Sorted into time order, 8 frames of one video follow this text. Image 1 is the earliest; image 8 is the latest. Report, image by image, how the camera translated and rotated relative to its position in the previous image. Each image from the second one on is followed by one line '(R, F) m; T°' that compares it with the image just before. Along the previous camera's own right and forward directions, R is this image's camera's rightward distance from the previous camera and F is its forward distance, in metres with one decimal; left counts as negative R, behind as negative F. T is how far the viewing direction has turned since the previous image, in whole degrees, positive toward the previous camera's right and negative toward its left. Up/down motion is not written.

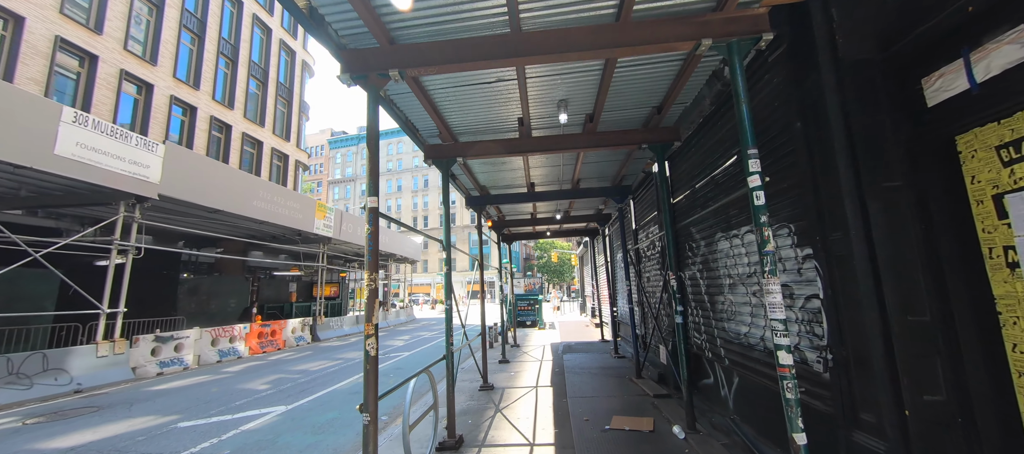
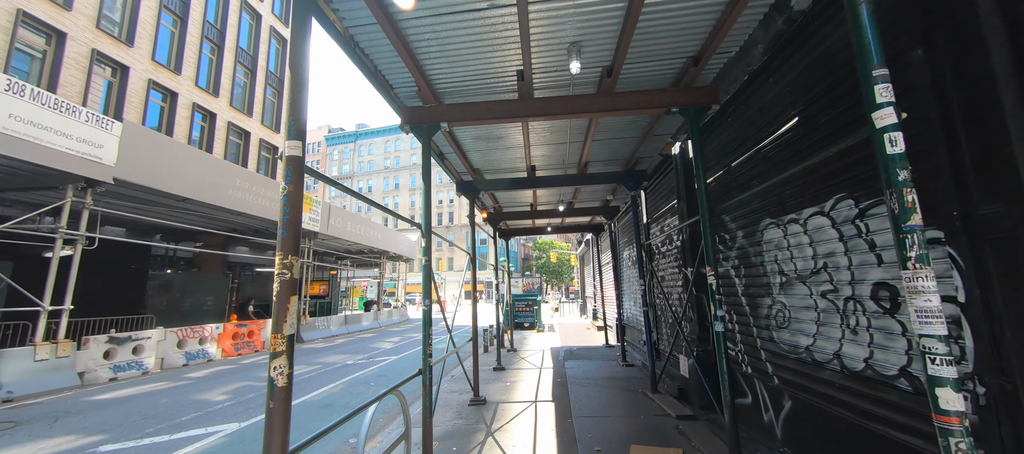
(0.0, +0.9) m; 0°
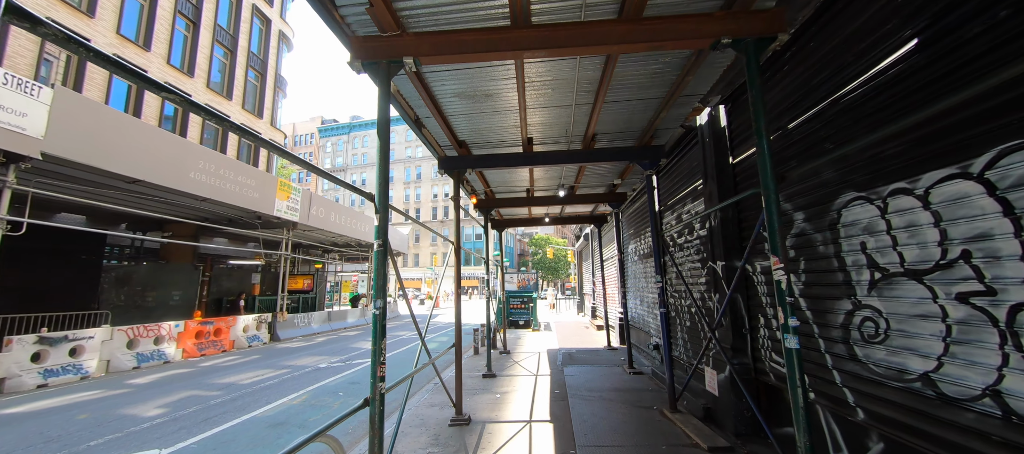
(+0.1, +1.0) m; +1°
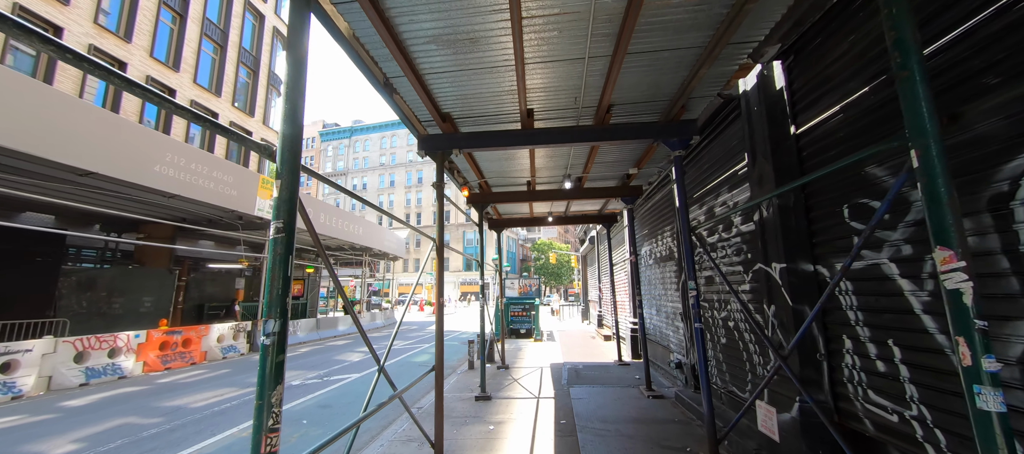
(+0.1, +1.0) m; 0°
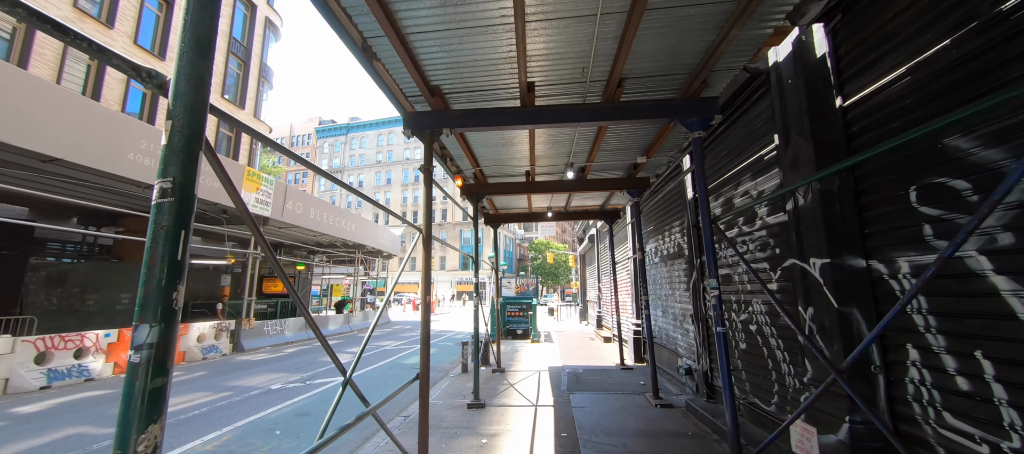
(0.0, +0.5) m; 0°
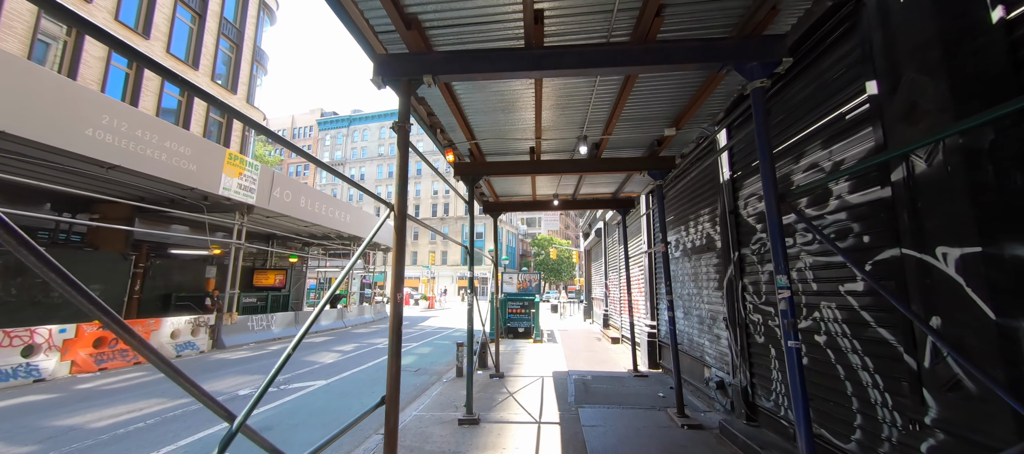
(0.0, +0.9) m; 0°
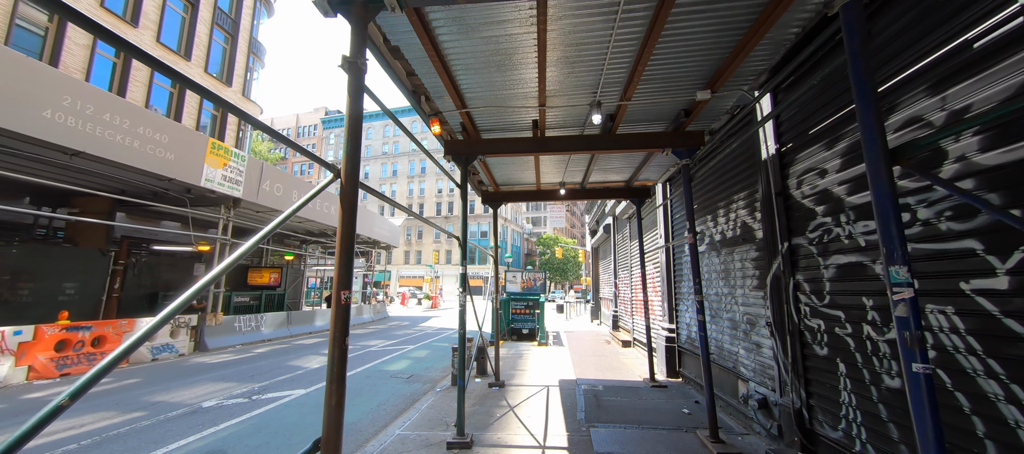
(+0.1, +0.8) m; -1°
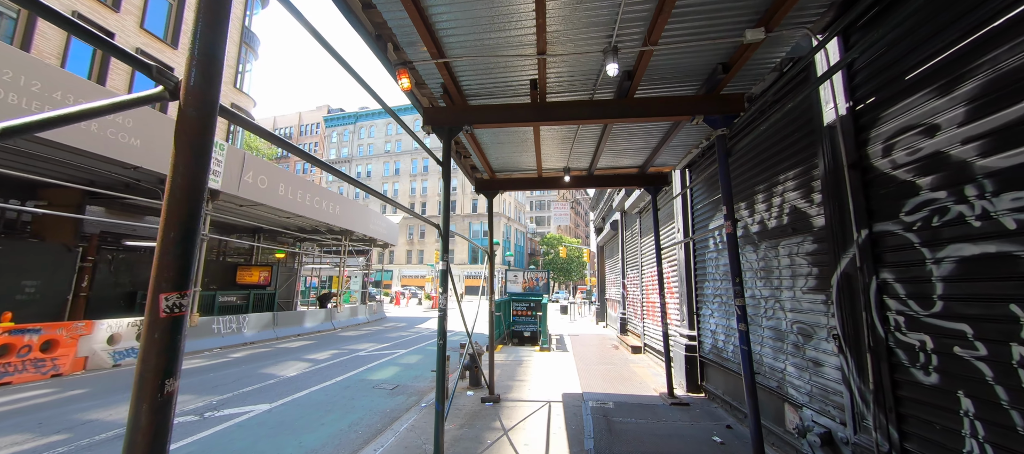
(+0.1, +0.9) m; -1°
